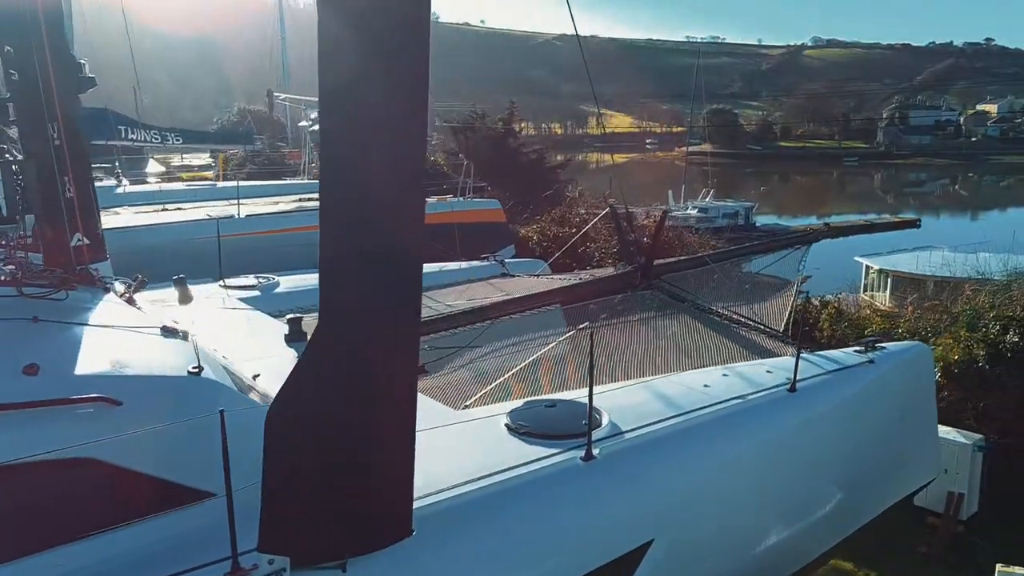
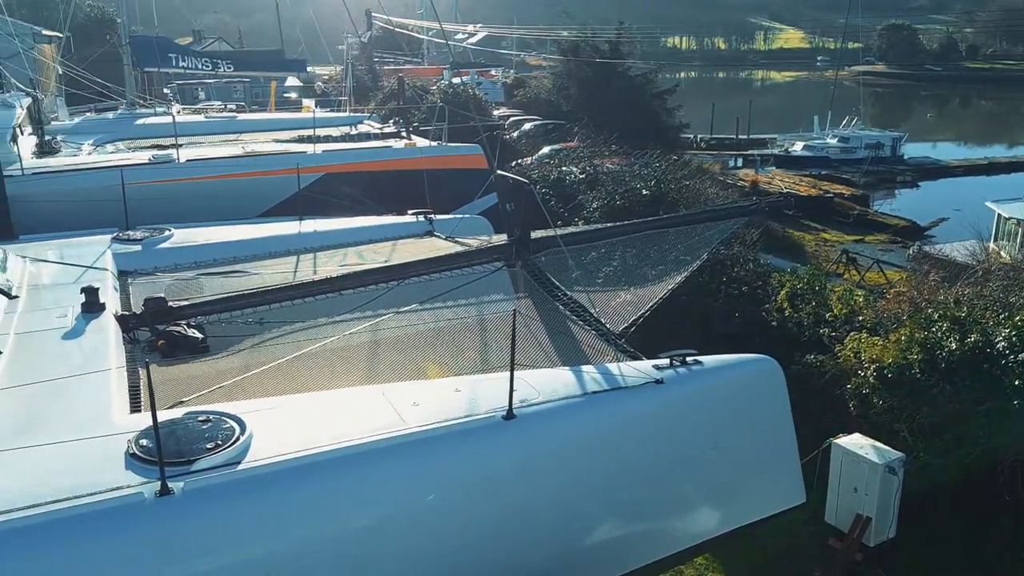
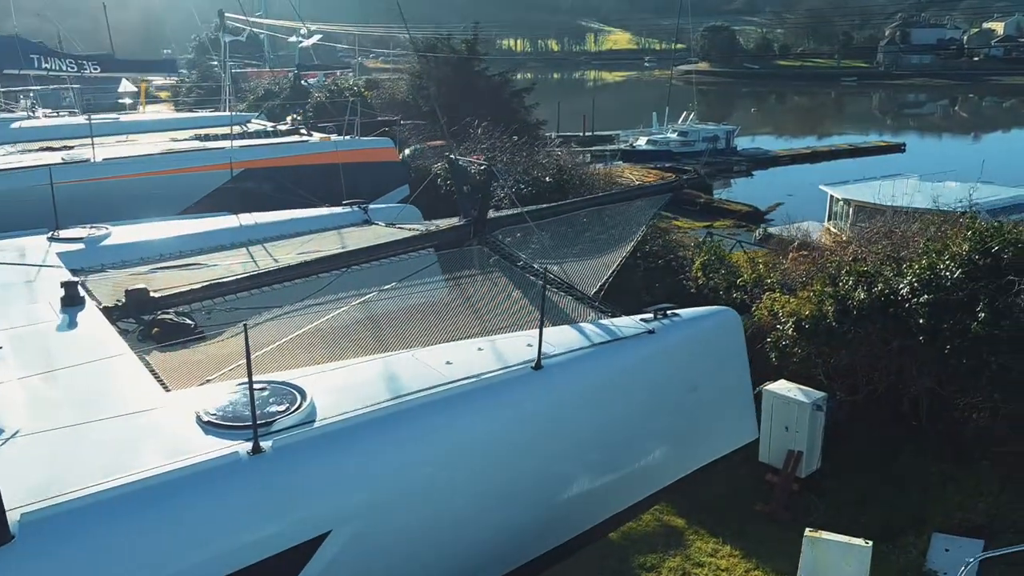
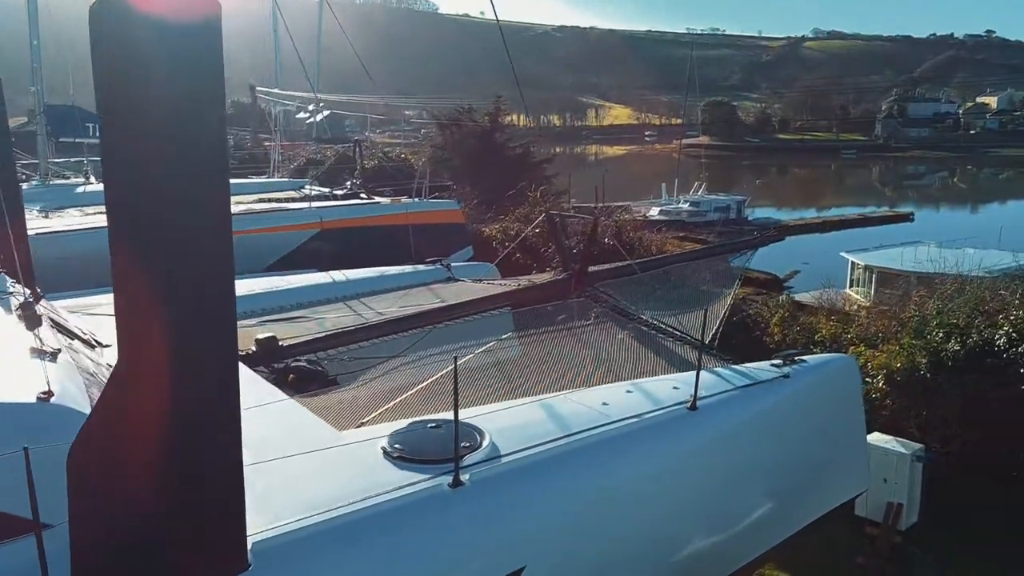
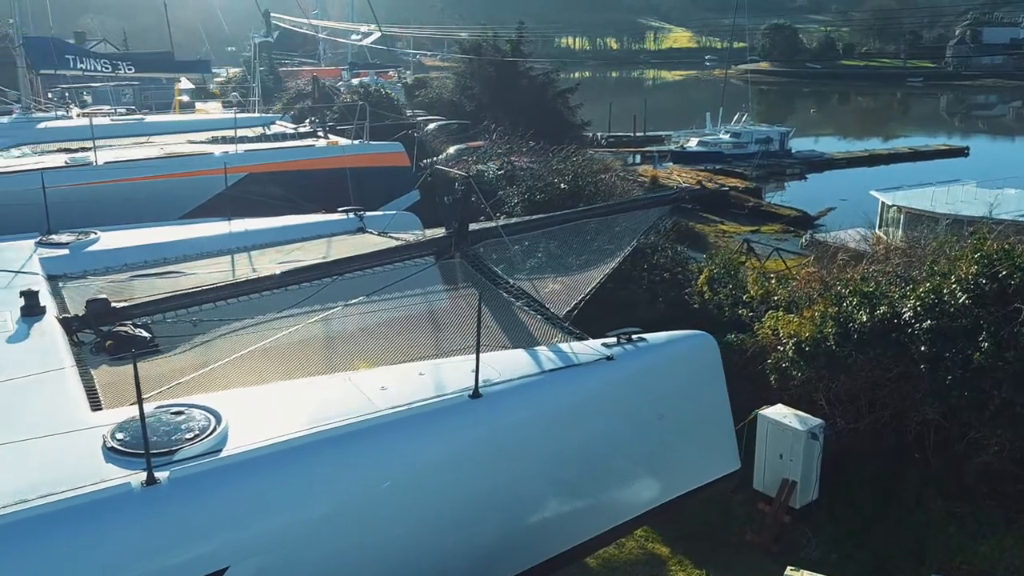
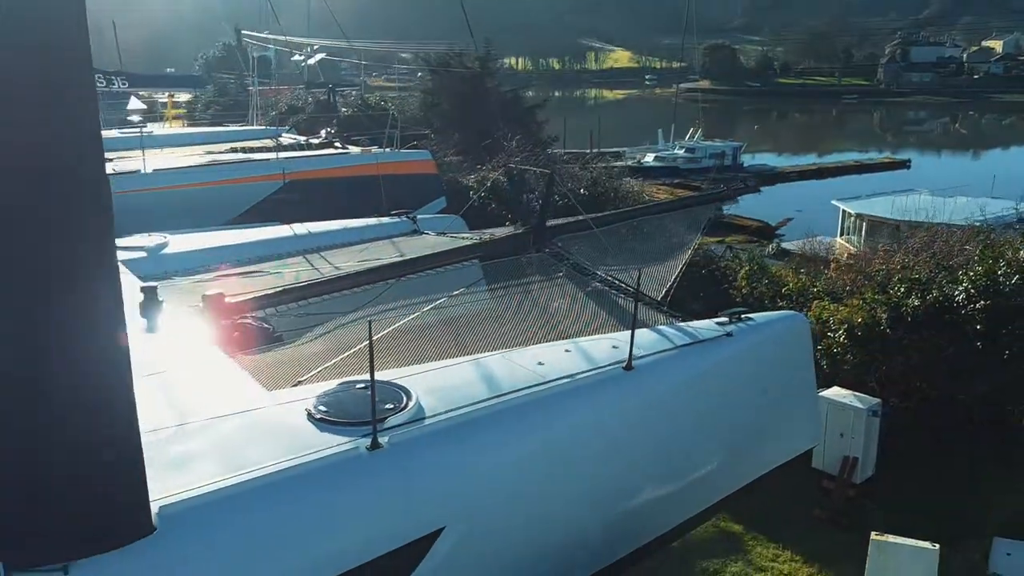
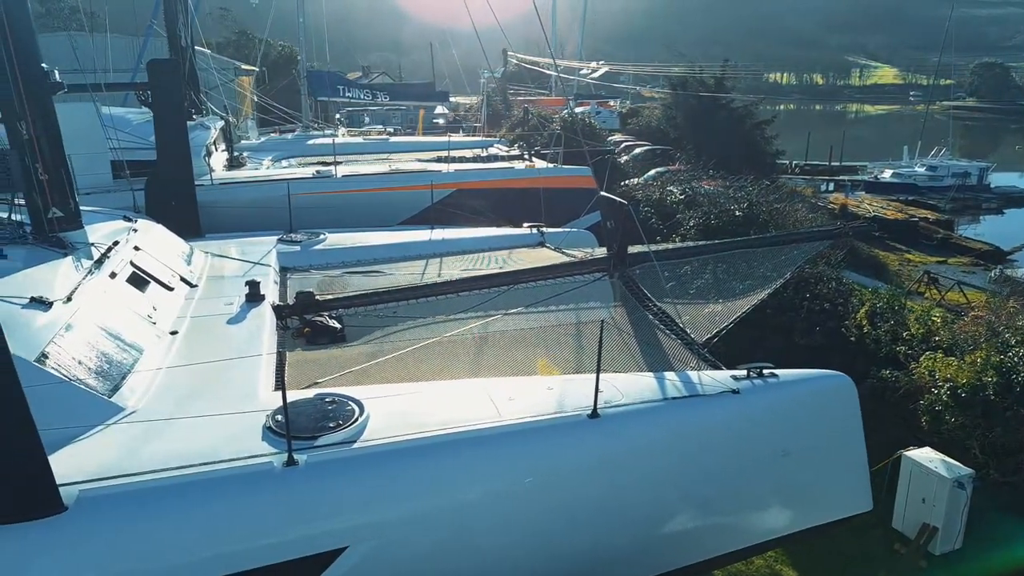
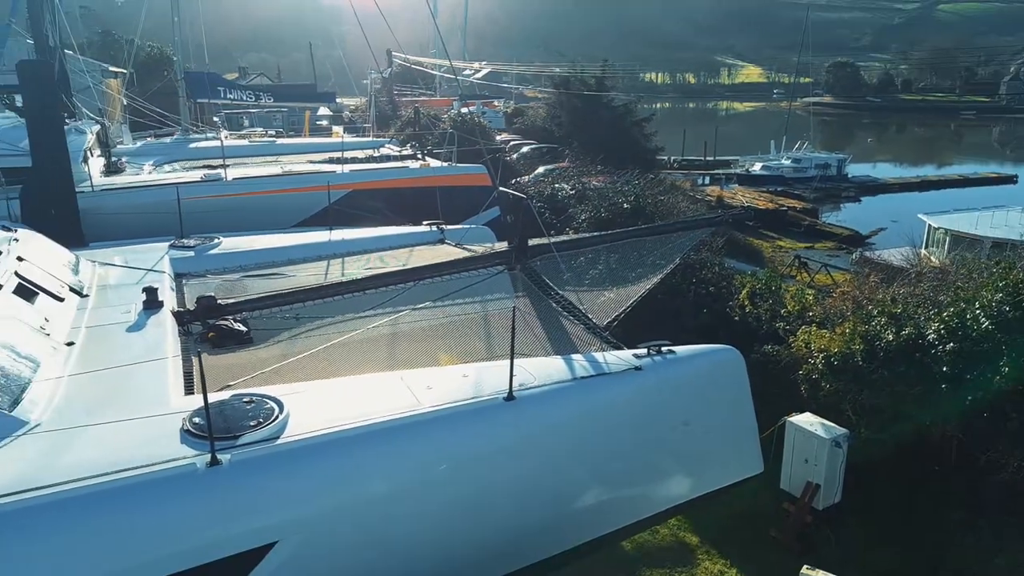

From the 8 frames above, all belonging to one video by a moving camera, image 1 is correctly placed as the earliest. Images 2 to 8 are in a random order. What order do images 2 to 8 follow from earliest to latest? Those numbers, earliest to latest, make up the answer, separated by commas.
4, 6, 3, 5, 2, 8, 7
